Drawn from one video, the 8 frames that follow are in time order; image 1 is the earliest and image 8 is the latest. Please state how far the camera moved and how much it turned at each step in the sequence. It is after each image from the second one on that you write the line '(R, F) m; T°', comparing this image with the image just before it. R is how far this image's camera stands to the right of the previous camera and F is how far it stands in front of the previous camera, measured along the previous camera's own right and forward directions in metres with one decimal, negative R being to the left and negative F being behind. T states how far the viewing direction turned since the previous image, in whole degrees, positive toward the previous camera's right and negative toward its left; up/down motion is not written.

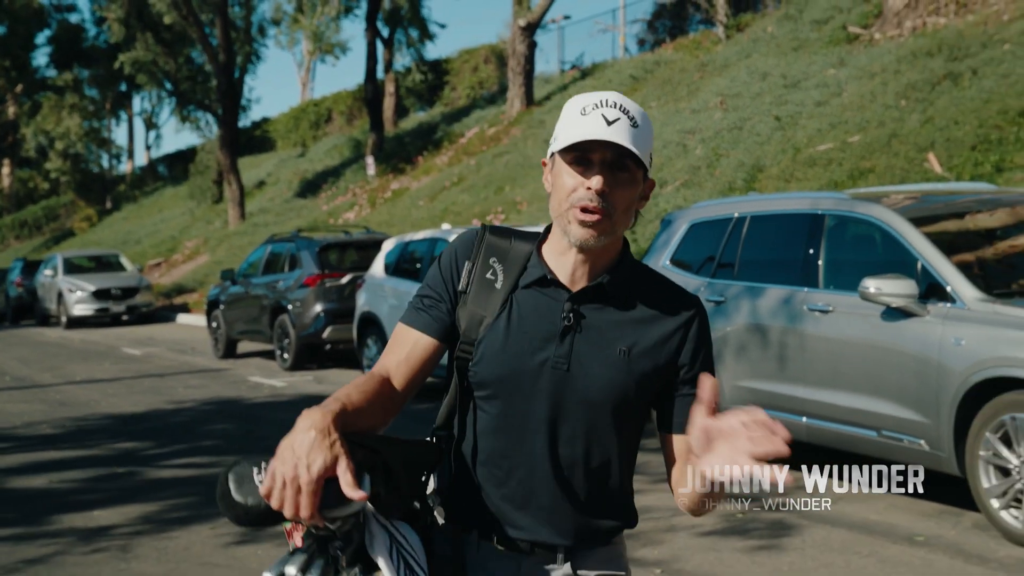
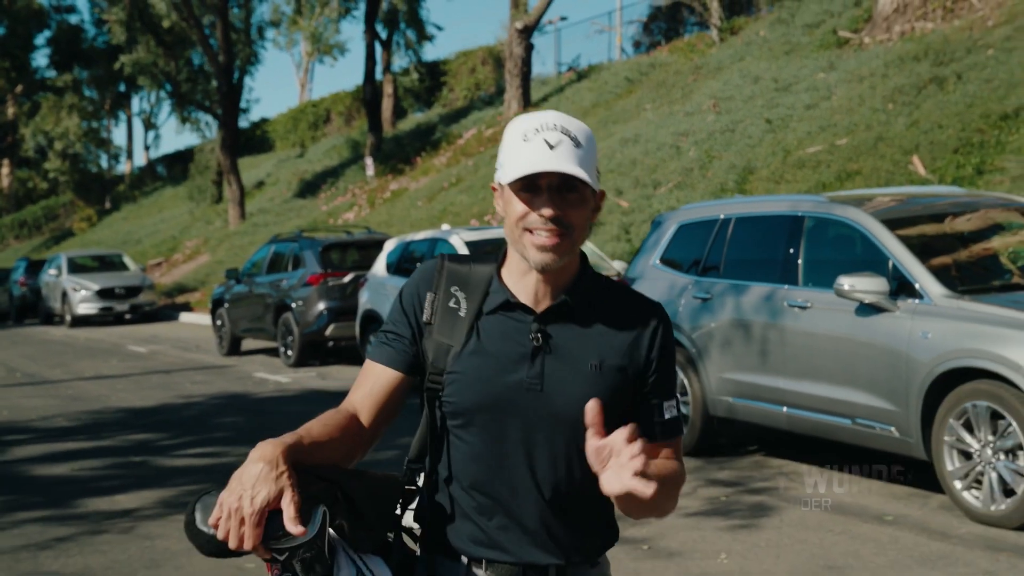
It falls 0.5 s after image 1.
(0.0, -0.4) m; 0°
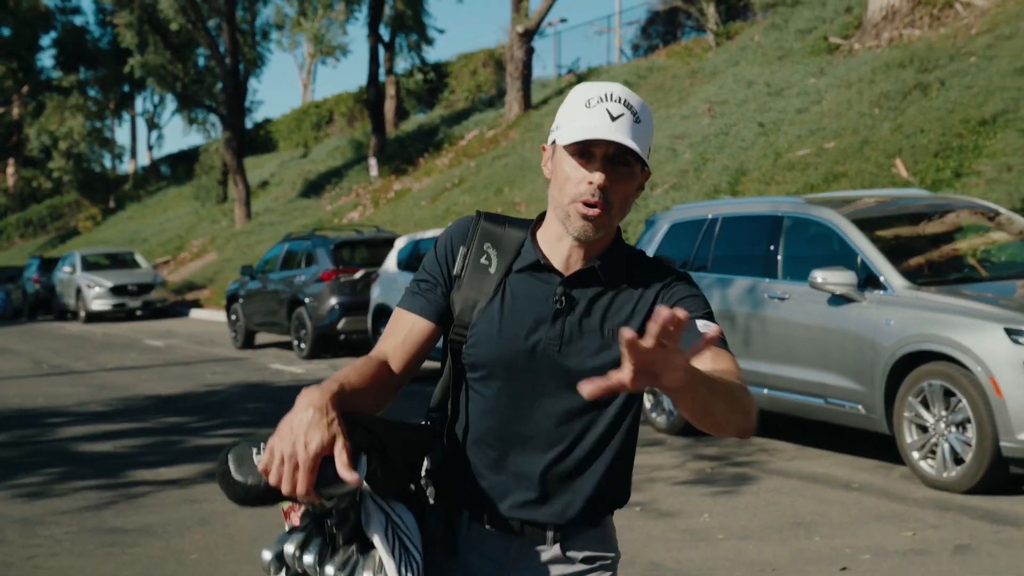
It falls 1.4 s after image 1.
(-0.1, -0.7) m; 0°
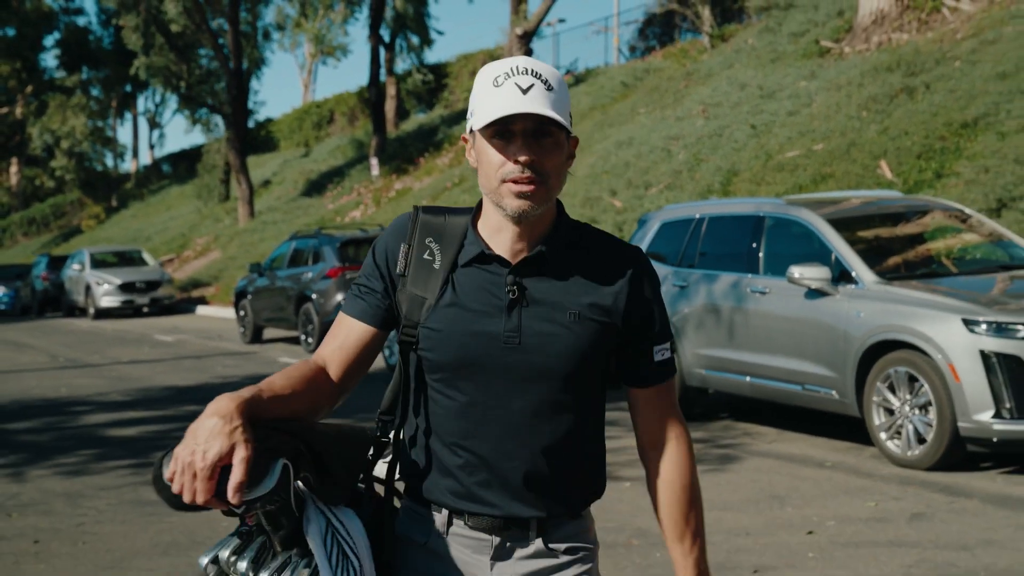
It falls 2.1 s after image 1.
(0.0, -0.6) m; 0°
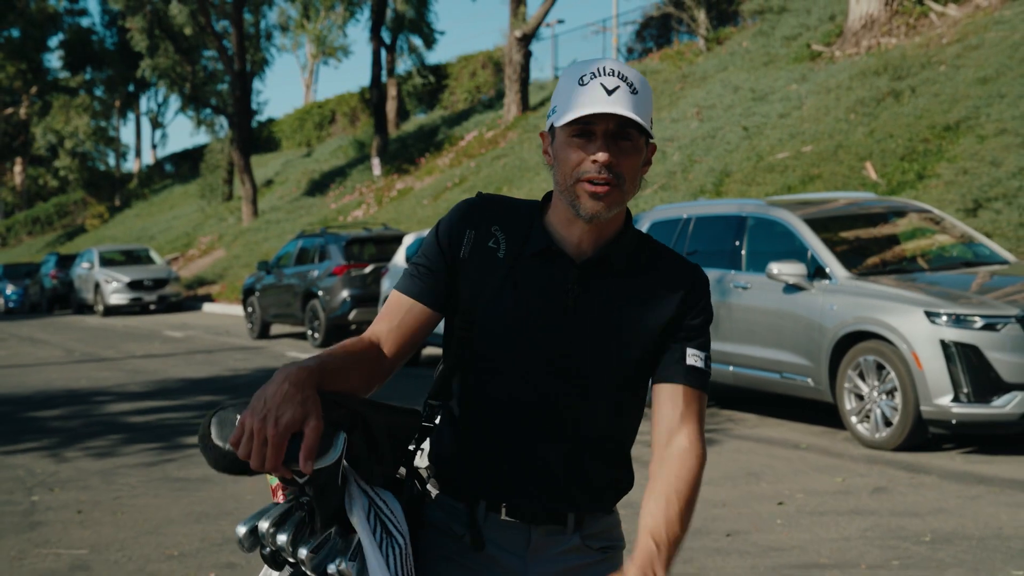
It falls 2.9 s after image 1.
(0.0, -0.6) m; 0°
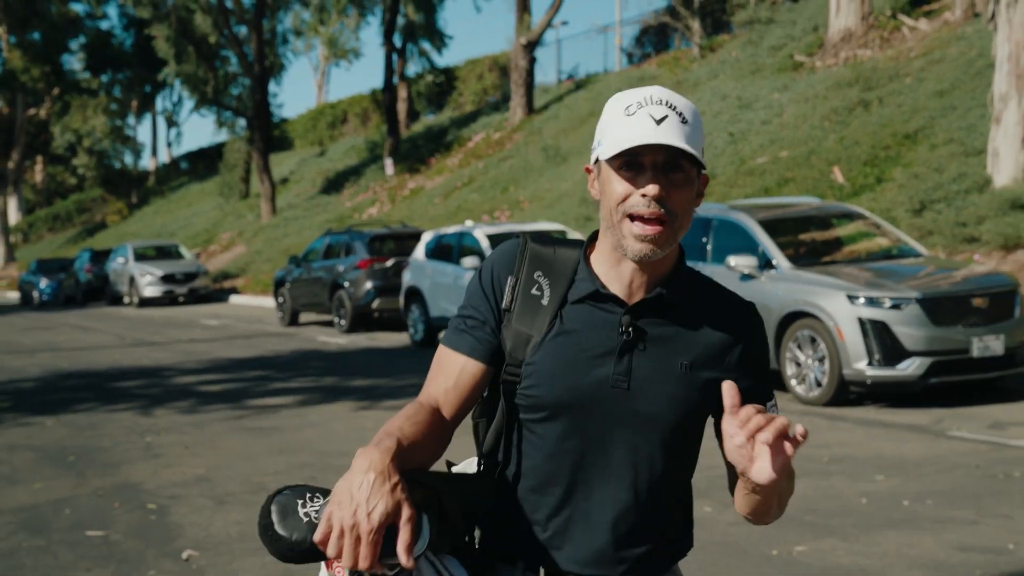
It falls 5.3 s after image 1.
(0.0, -1.9) m; 0°
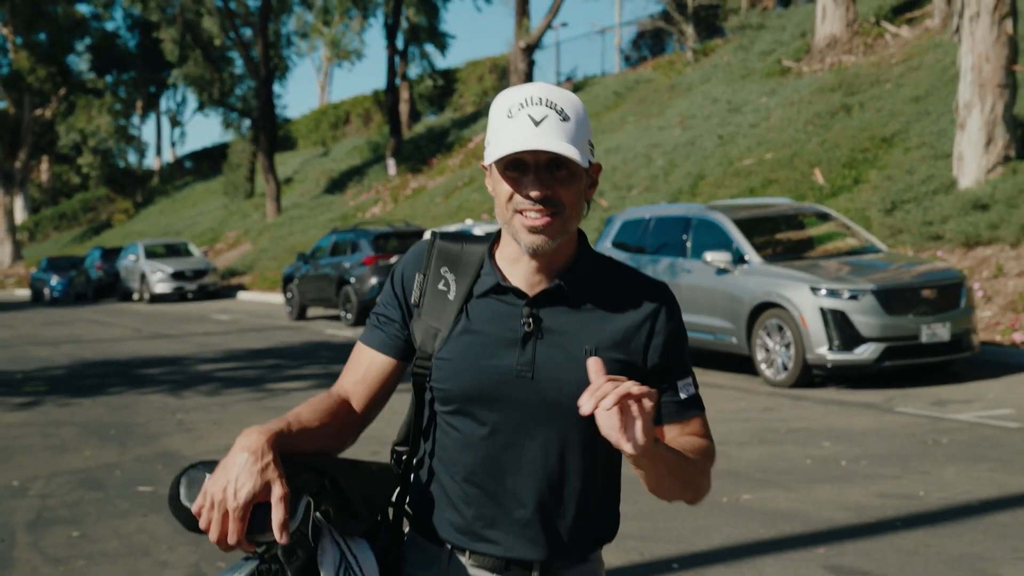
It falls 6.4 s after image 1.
(0.0, -1.0) m; 0°
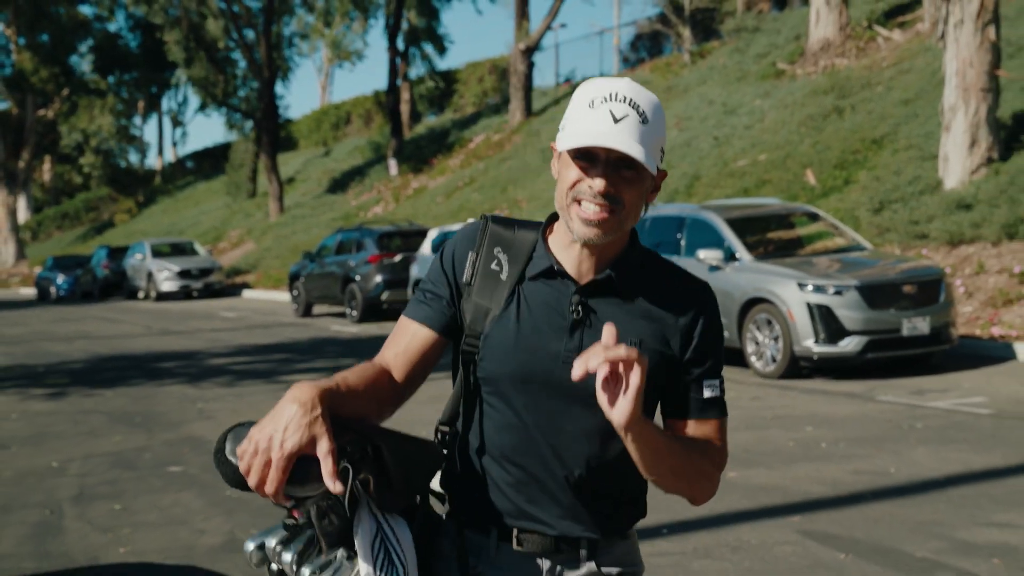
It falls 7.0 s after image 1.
(0.0, -0.5) m; 0°
